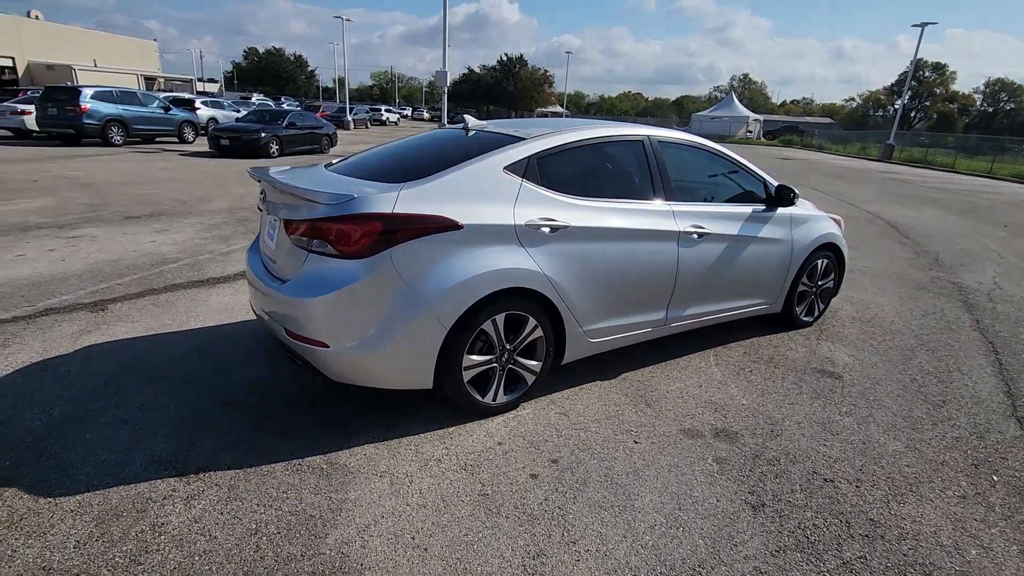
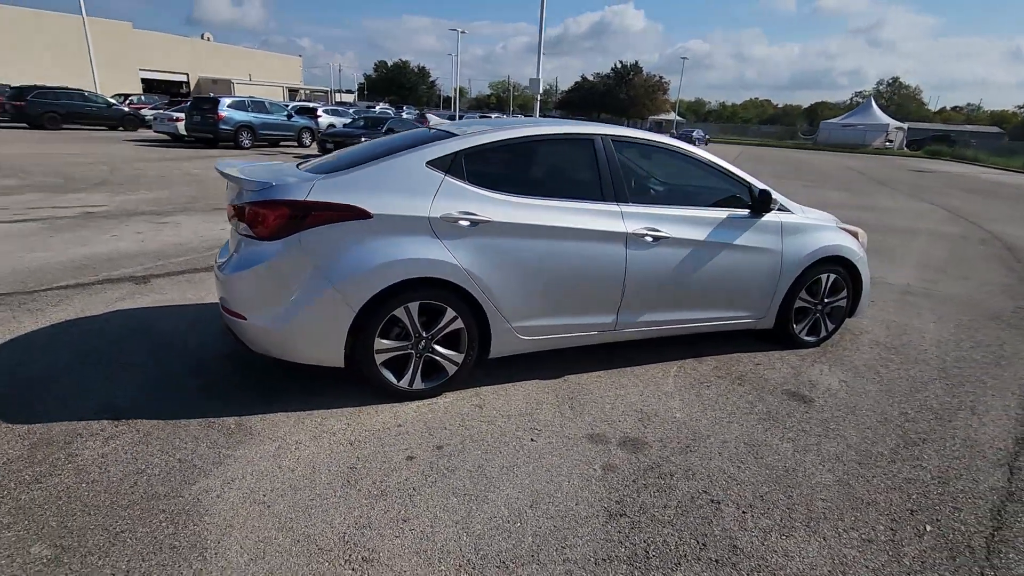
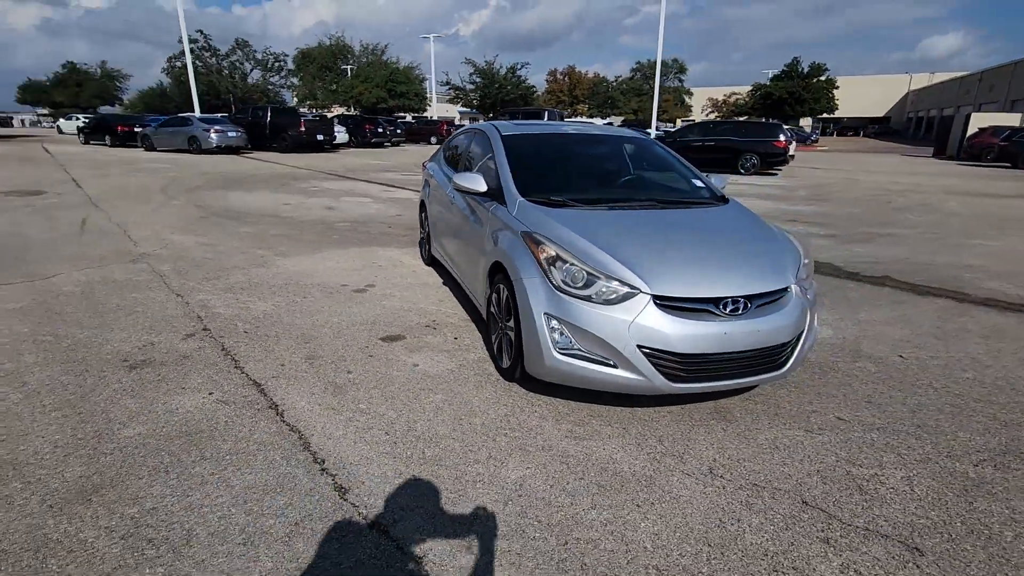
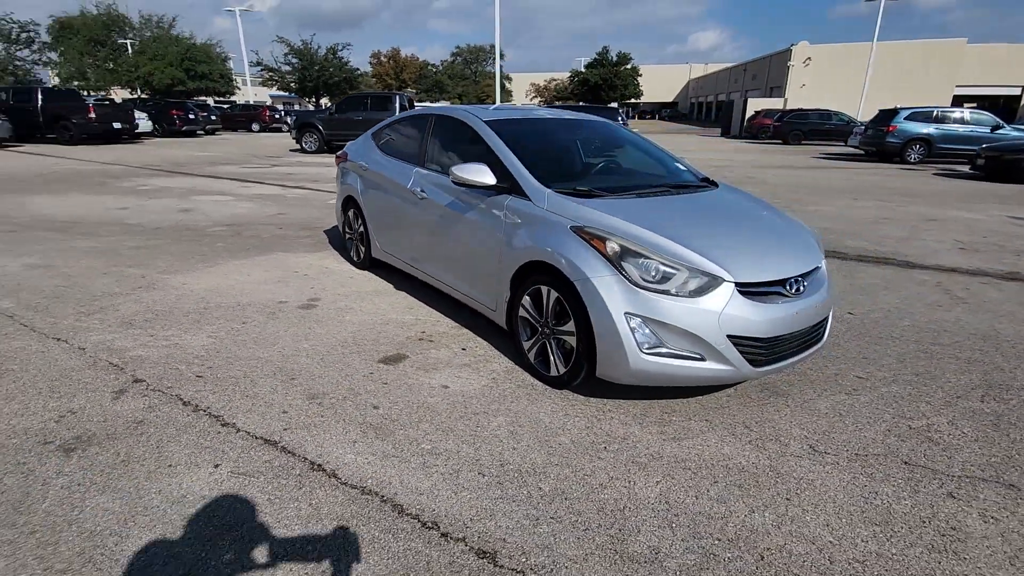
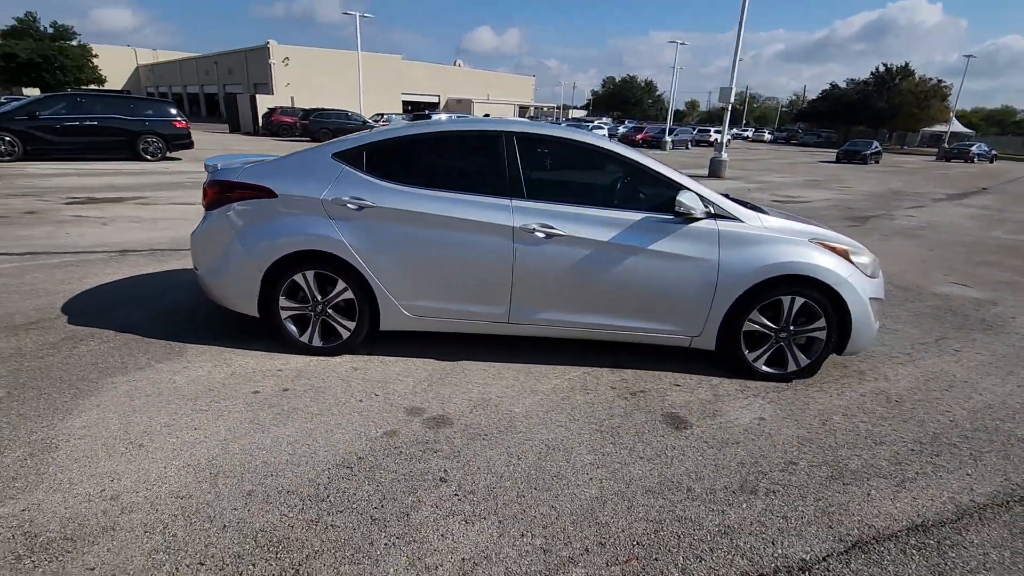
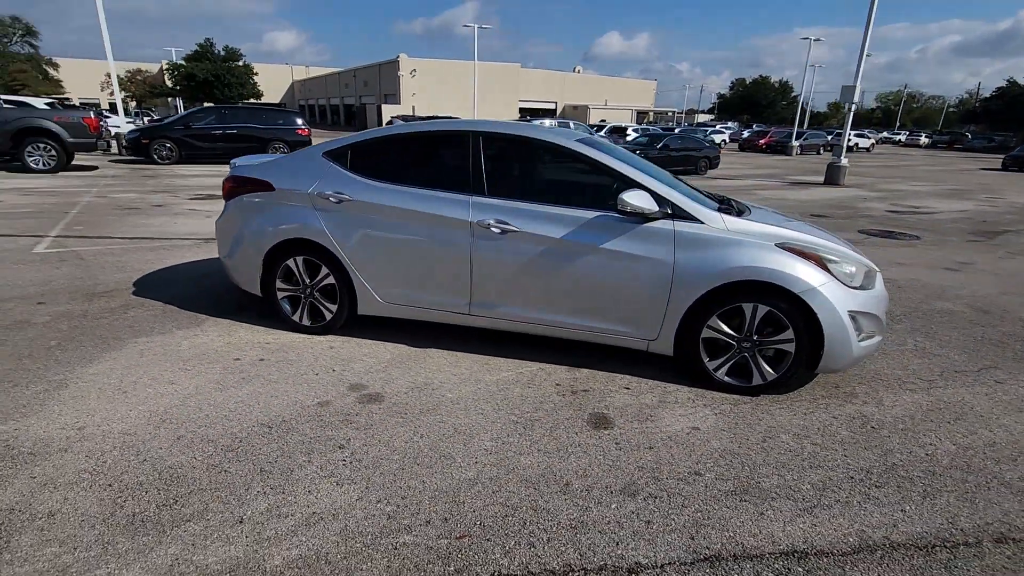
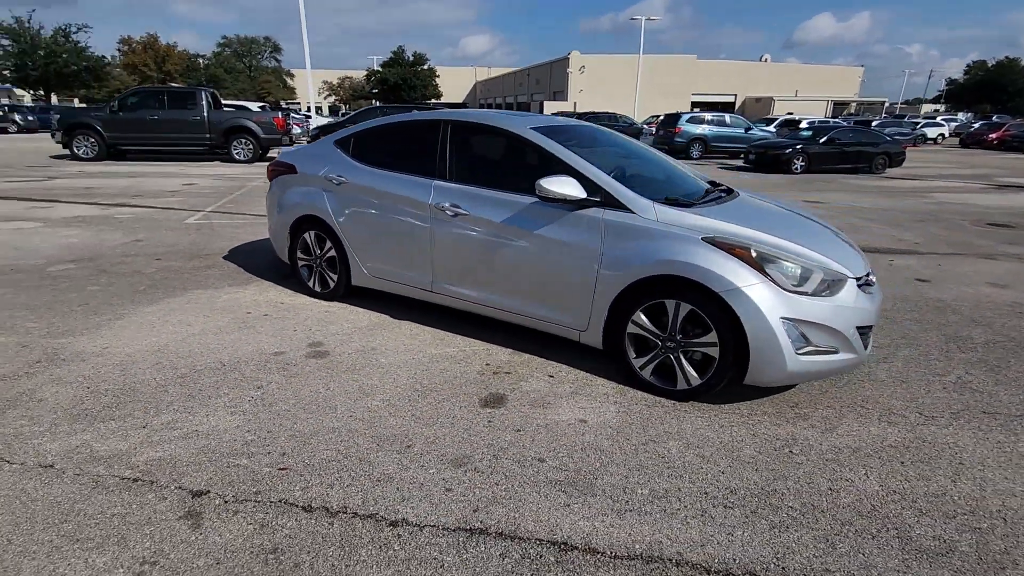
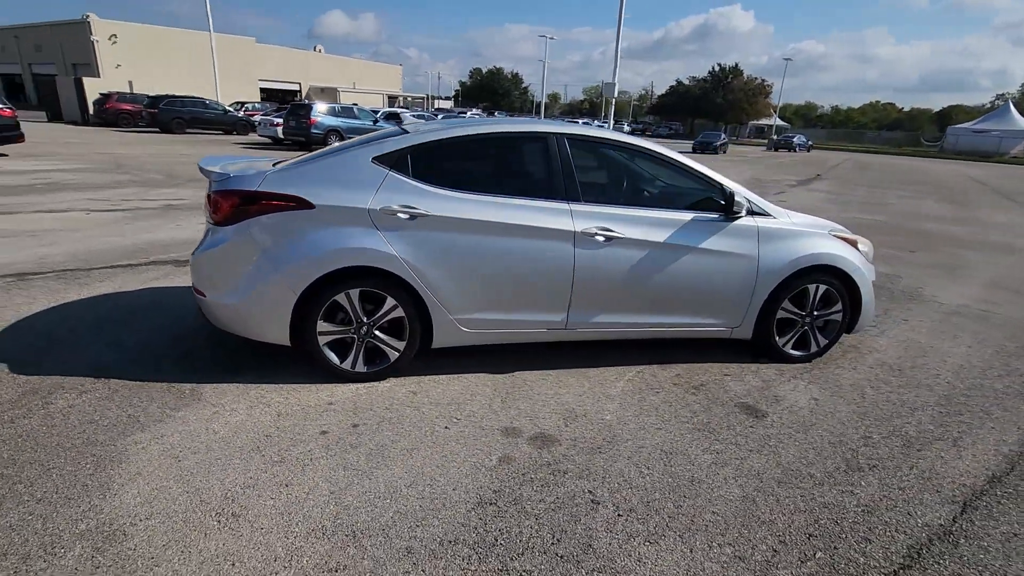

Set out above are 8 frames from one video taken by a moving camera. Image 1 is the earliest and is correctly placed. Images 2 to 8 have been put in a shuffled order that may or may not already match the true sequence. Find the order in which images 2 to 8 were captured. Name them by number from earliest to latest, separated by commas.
2, 8, 5, 6, 7, 4, 3
